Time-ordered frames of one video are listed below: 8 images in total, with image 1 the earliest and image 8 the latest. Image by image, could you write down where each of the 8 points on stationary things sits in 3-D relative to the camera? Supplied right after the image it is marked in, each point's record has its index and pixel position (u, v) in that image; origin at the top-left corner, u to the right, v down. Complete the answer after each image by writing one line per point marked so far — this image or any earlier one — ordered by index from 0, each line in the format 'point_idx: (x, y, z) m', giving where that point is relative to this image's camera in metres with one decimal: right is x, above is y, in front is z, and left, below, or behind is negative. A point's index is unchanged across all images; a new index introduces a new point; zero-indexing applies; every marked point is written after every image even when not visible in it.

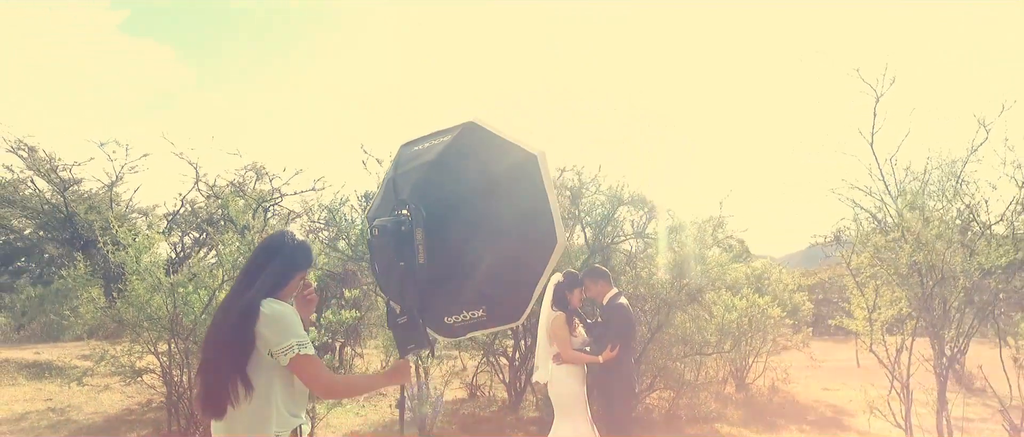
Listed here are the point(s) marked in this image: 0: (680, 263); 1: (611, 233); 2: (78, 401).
0: (+2.1, -0.6, +8.3) m
1: (+1.4, -0.1, +8.5) m
2: (-6.3, -2.7, +9.2) m
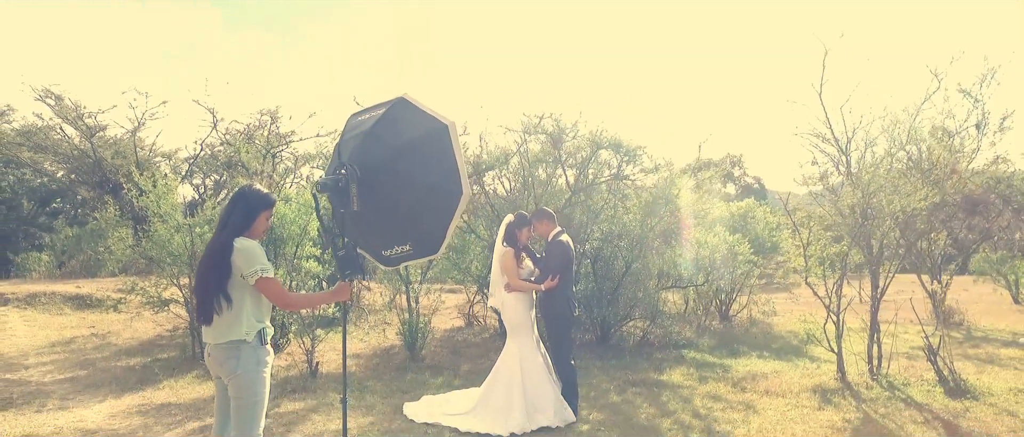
0: (+1.9, +0.2, +8.9) m
1: (+1.2, +0.7, +9.1) m
2: (-6.5, -1.8, +10.3) m
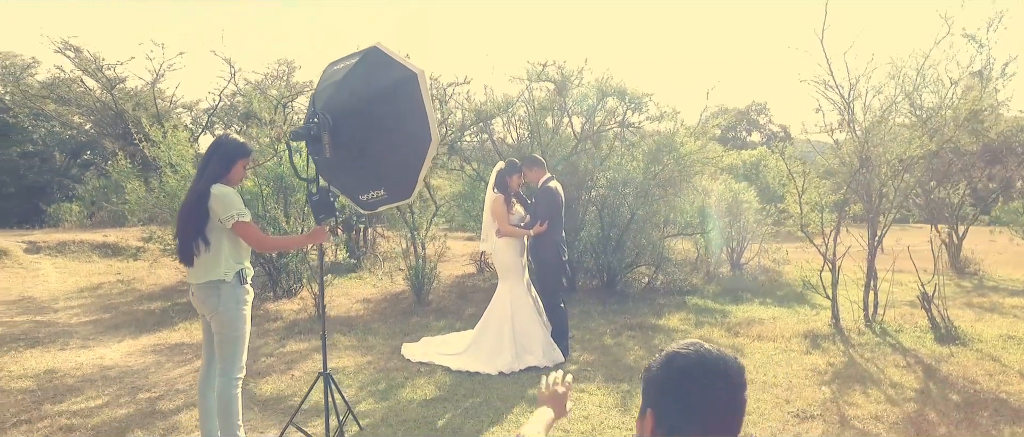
0: (+1.9, +0.9, +8.9) m
1: (+1.3, +1.4, +9.1) m
2: (-6.3, -1.0, +10.8) m
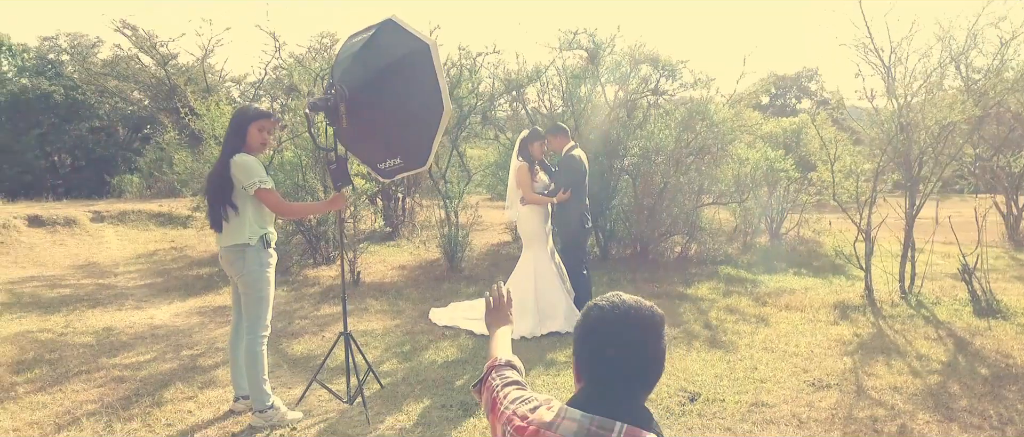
0: (+2.4, +1.4, +8.8) m
1: (+1.8, +1.8, +9.0) m
2: (-5.7, -0.4, +11.4) m
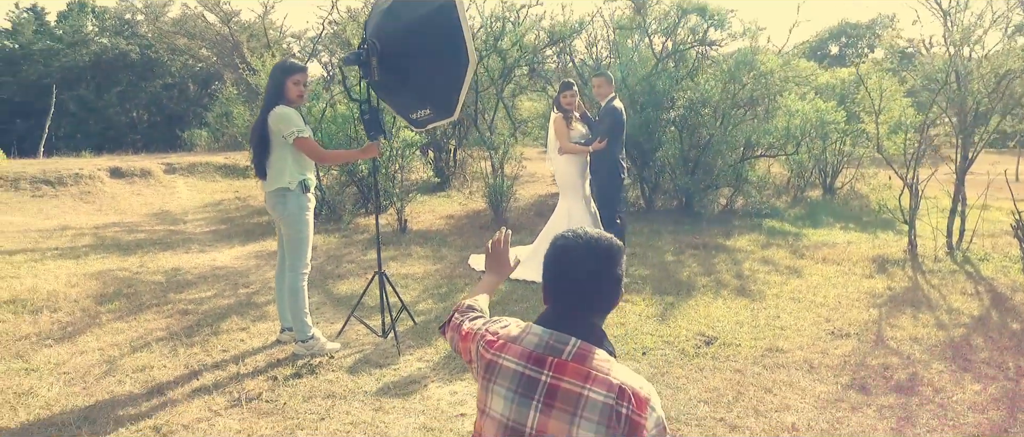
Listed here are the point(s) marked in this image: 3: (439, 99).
0: (+3.0, +2.0, +8.6) m
1: (+2.4, +2.5, +8.8) m
2: (-4.9, +0.5, +12.0) m
3: (-0.4, +0.7, +3.6) m
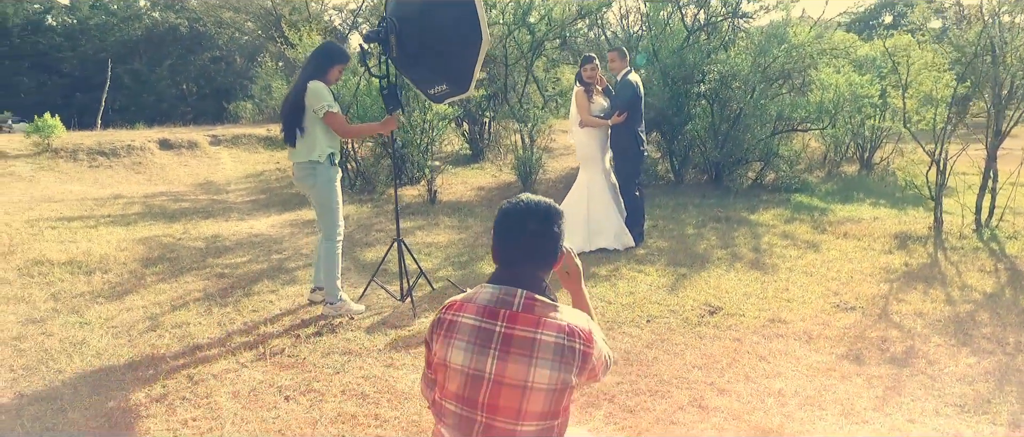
0: (+3.4, +2.3, +8.5) m
1: (+2.8, +2.8, +8.7) m
2: (-4.3, +1.1, +12.4) m
3: (-0.4, +0.8, +3.7) m
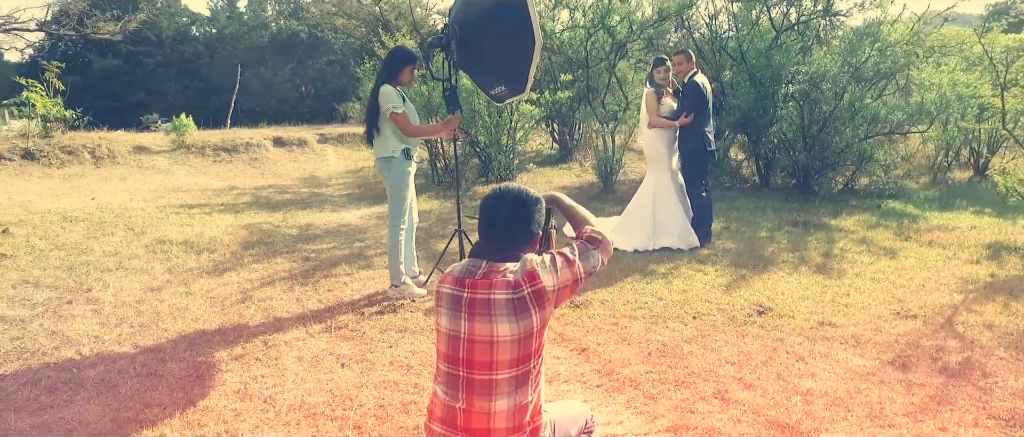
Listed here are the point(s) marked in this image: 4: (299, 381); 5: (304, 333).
0: (+4.4, +2.3, +8.1) m
1: (+3.9, +2.8, +8.4) m
2: (-2.5, +1.2, +13.2) m
3: (0.0, +0.9, +4.0) m
4: (-1.0, -0.8, +3.0) m
5: (-1.2, -0.6, +3.6) m
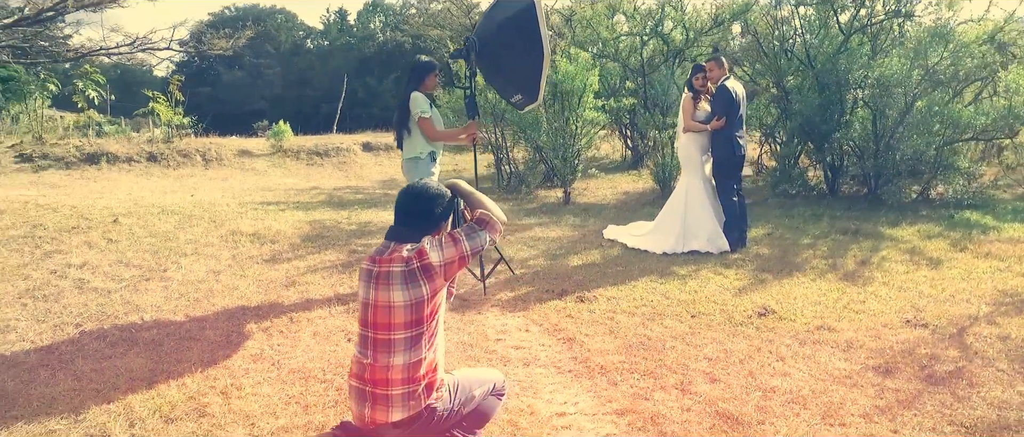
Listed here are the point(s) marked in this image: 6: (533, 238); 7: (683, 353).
0: (+5.1, +2.1, +7.7) m
1: (+4.6, +2.7, +8.1) m
2: (-1.0, +1.1, +13.8) m
3: (0.0, +0.9, +4.3) m
4: (-1.1, -0.7, +3.4) m
5: (-1.2, -0.6, +4.0) m
6: (+0.2, -0.2, +6.5) m
7: (+0.9, -0.7, +3.5) m
